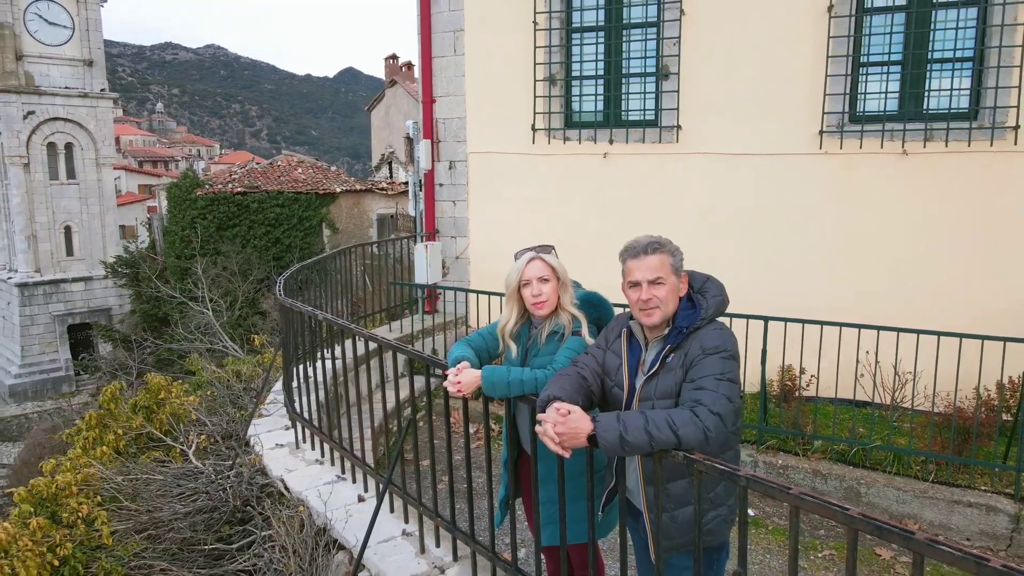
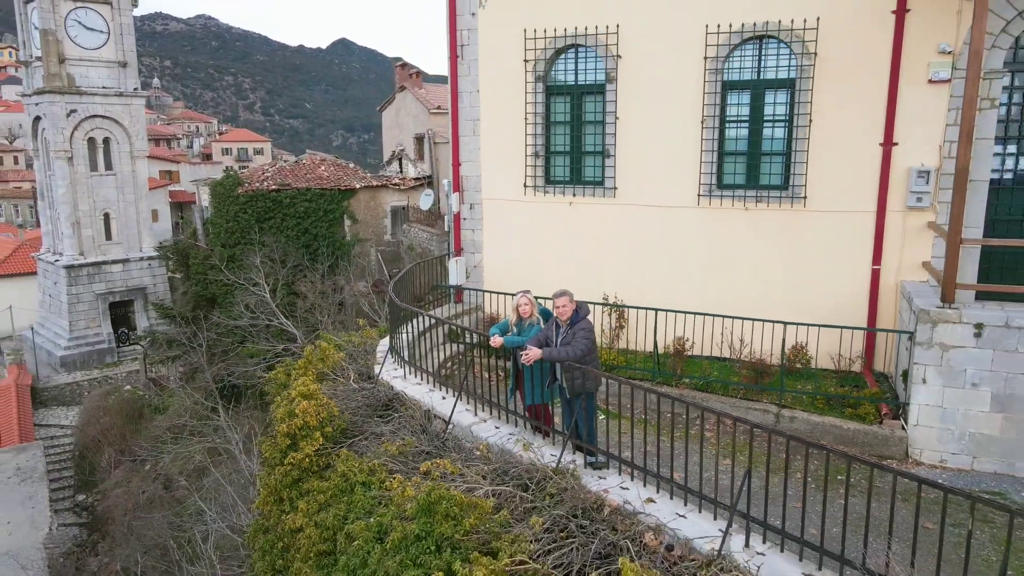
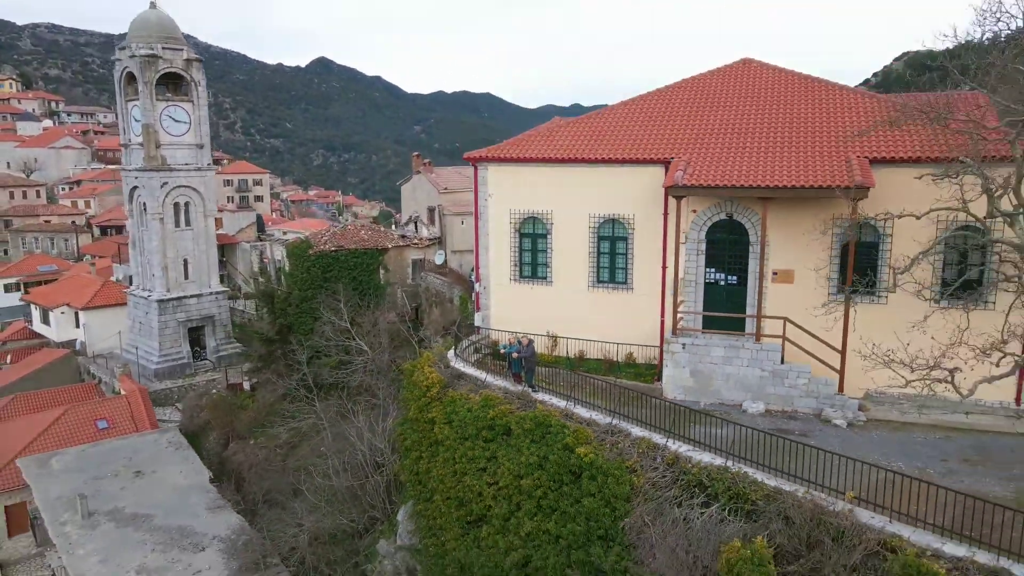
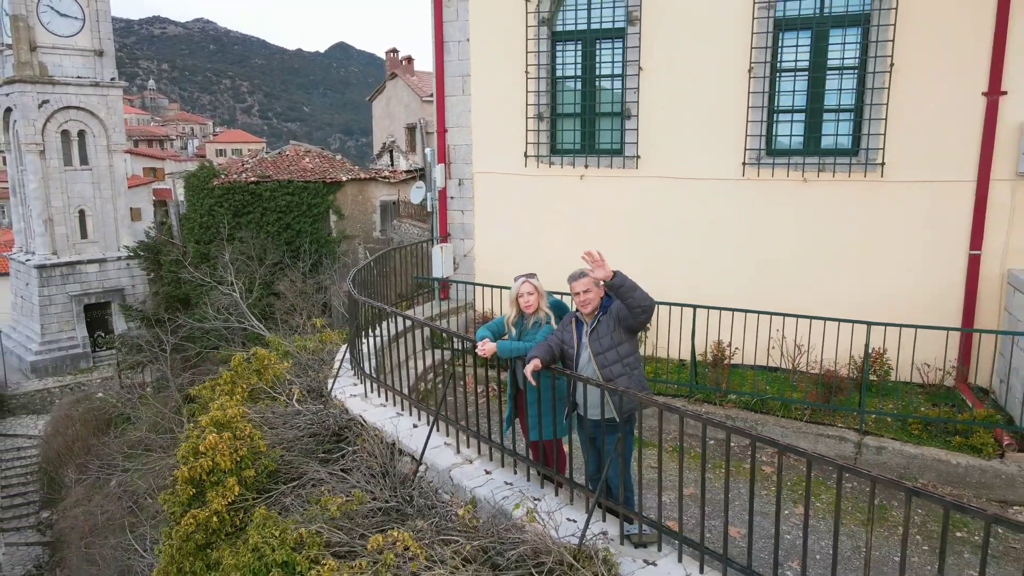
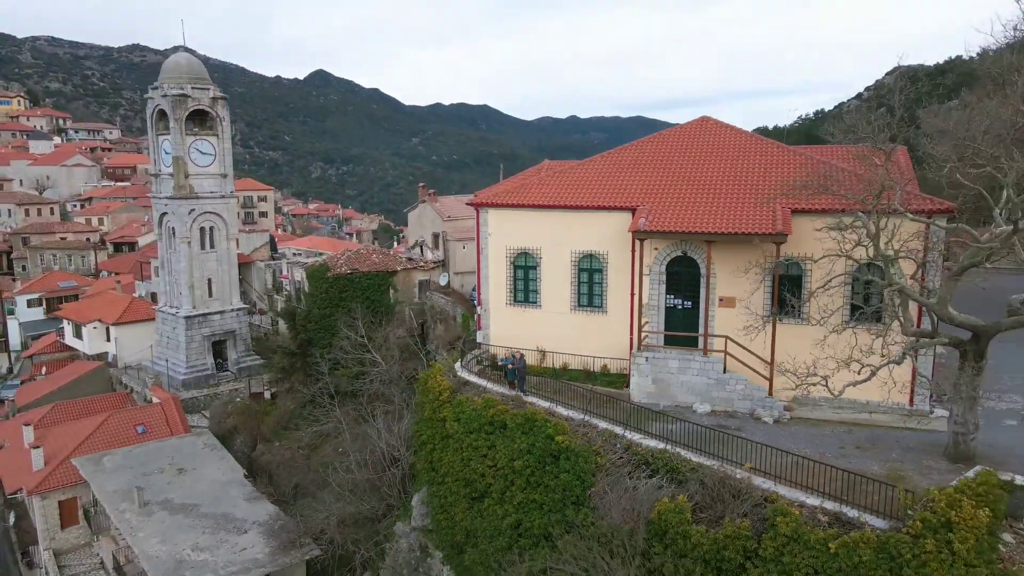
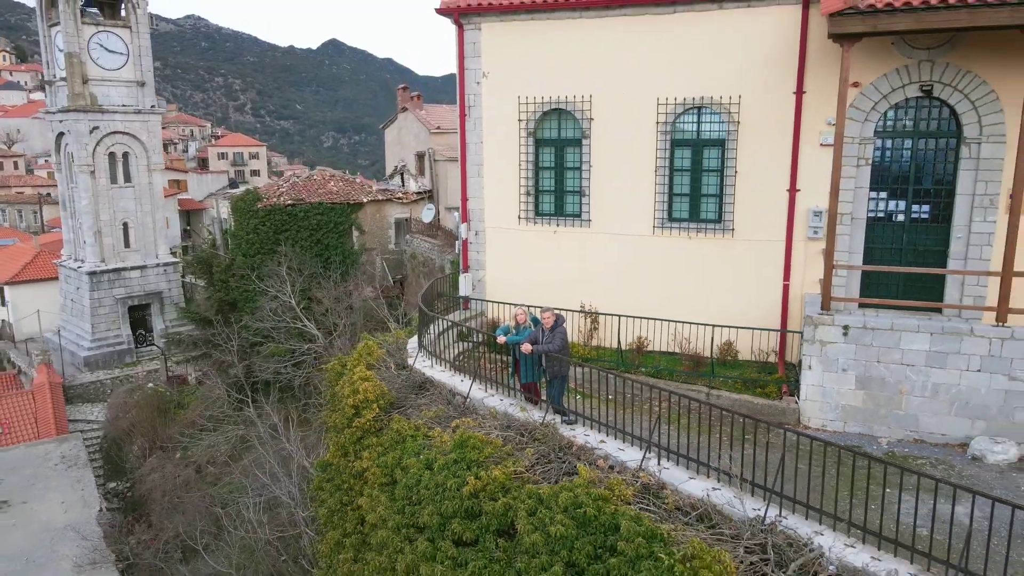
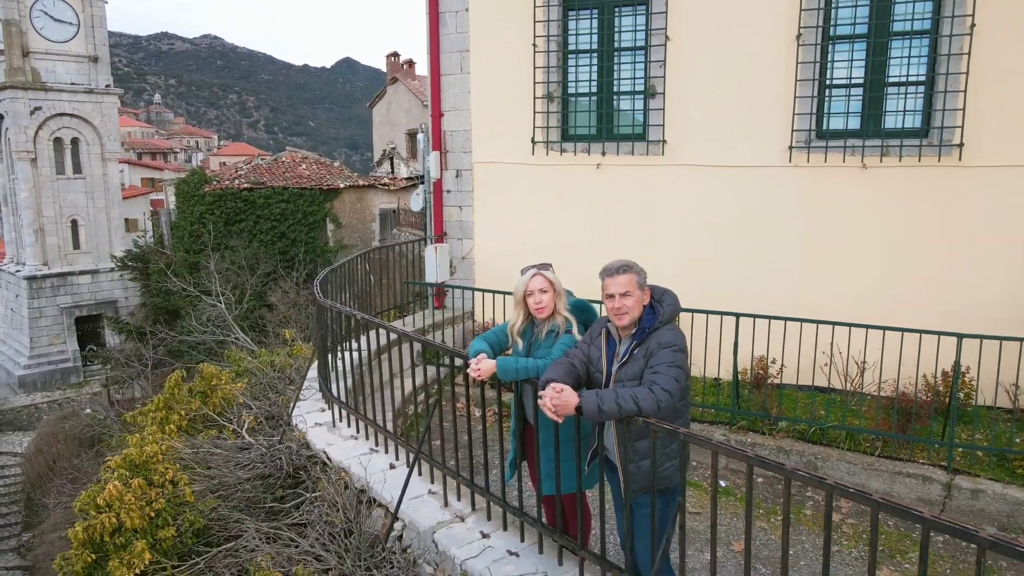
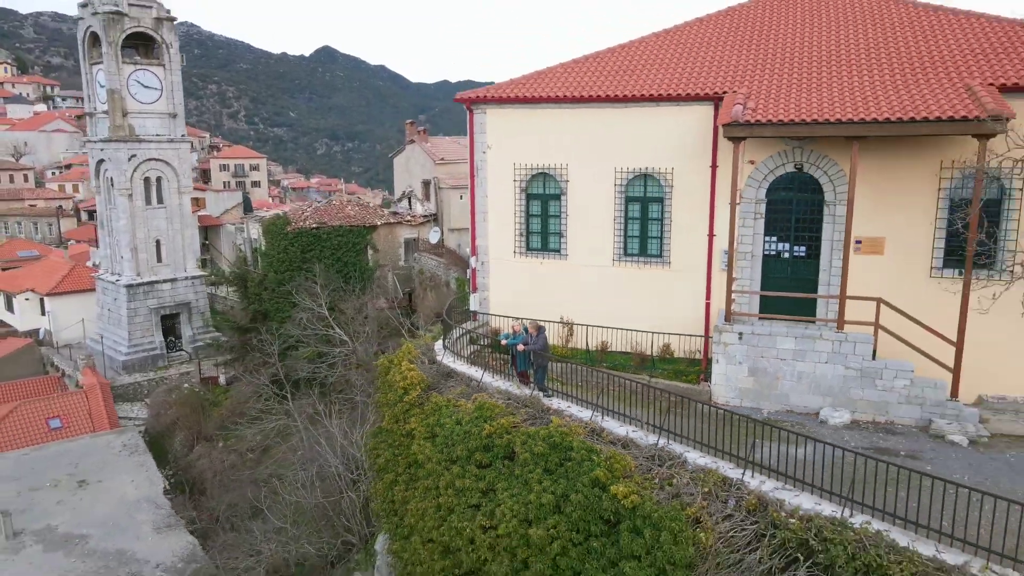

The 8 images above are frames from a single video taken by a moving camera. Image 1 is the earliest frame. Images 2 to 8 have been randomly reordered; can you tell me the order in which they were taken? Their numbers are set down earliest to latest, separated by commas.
7, 4, 2, 6, 8, 3, 5
